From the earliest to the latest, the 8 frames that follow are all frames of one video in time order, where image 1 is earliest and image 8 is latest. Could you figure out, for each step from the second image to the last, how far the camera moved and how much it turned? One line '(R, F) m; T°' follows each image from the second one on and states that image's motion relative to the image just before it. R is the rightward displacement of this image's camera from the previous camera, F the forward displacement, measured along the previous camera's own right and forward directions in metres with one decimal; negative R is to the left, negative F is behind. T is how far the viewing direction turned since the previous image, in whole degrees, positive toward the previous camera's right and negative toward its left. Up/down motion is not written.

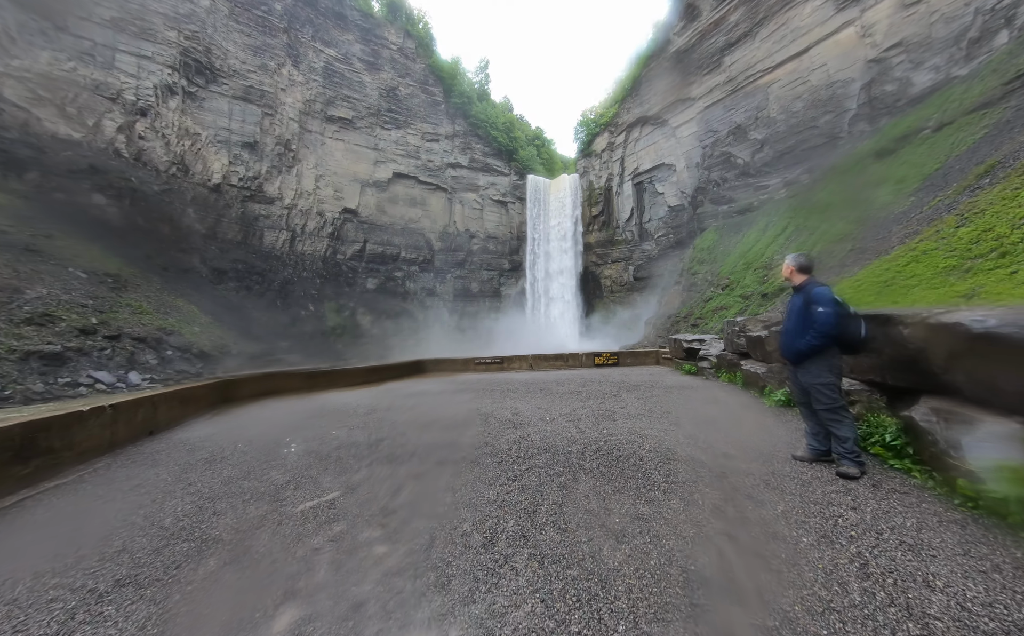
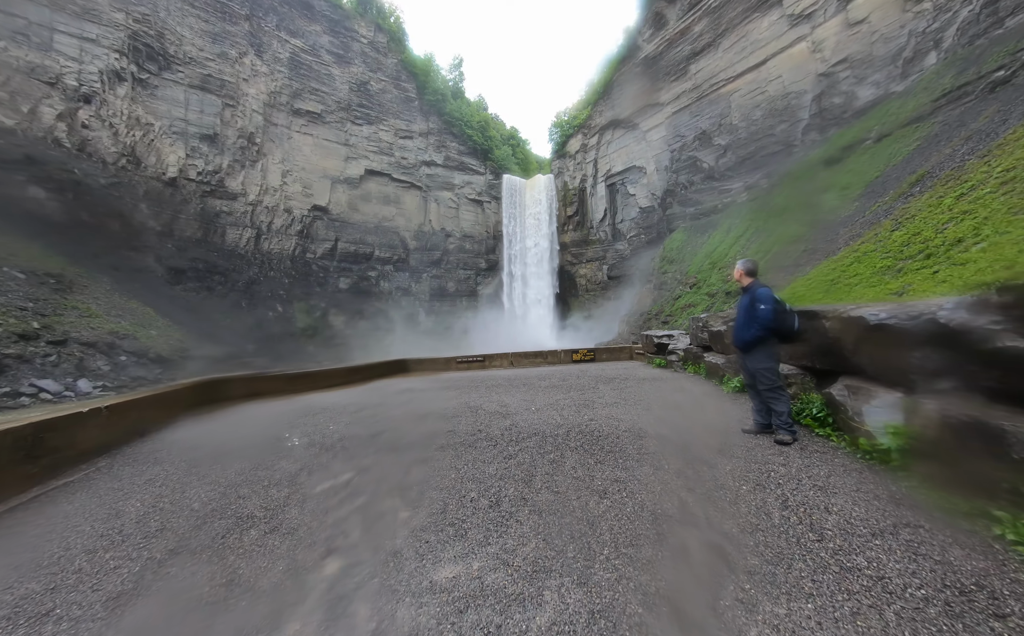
(-0.2, -0.3) m; +4°
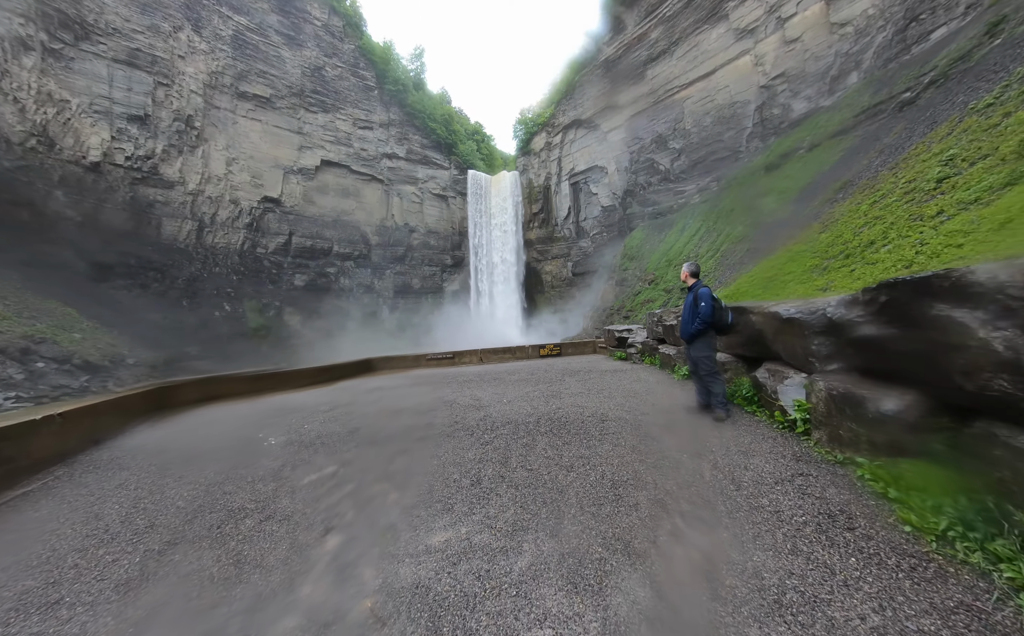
(-0.1, -0.3) m; +6°
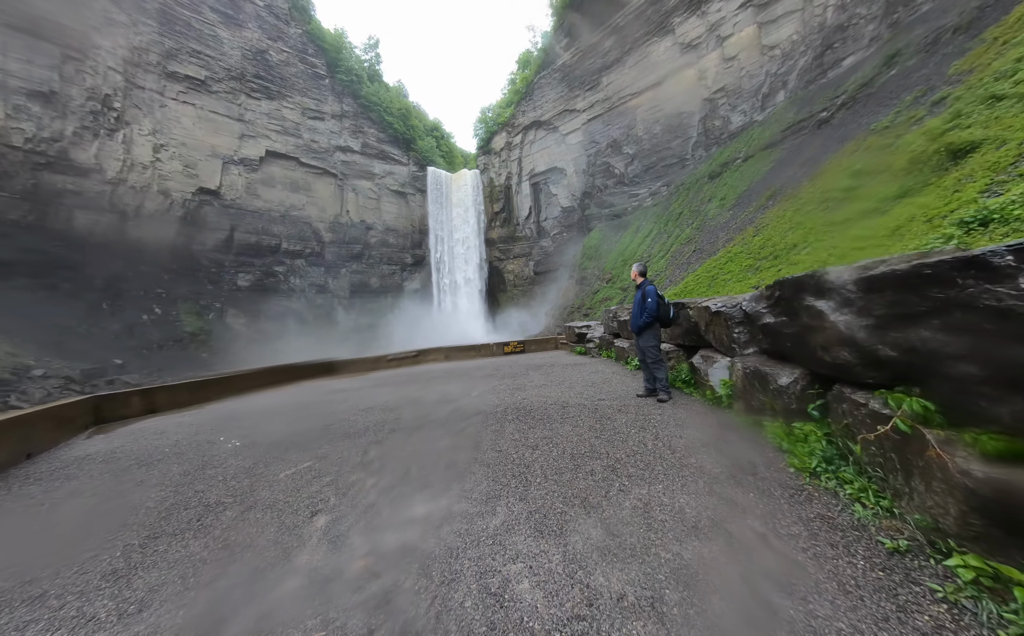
(0.0, -0.3) m; +6°
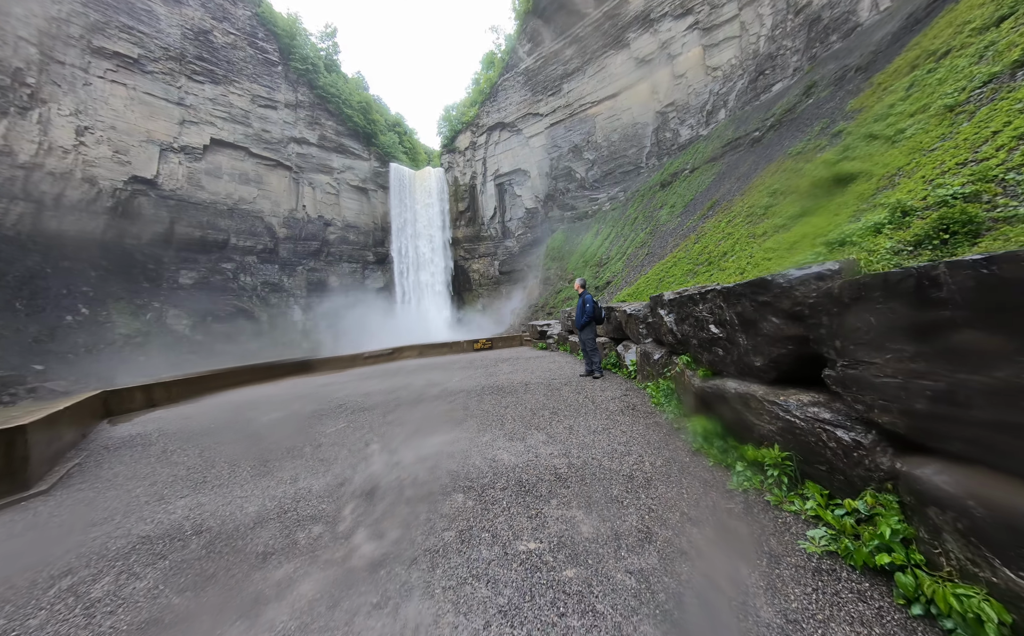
(-0.2, -1.2) m; +6°
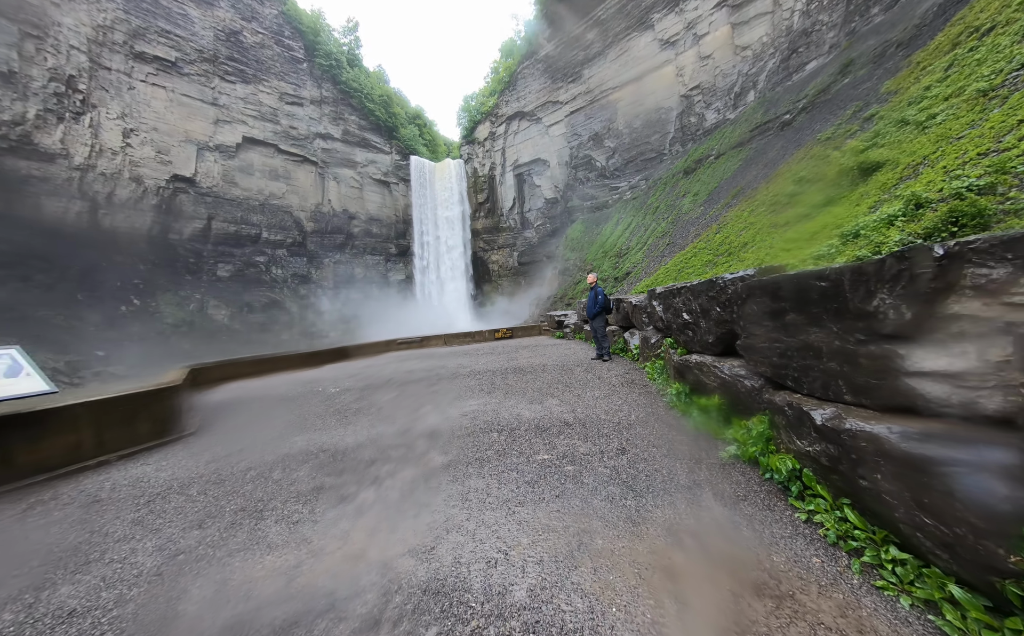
(0.0, -0.8) m; -3°
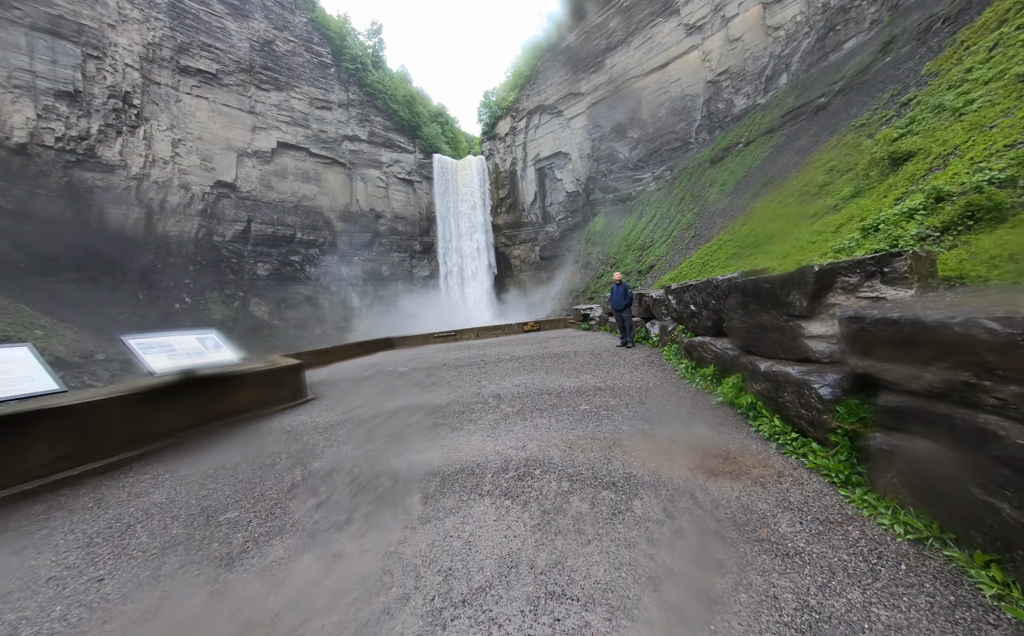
(-0.3, -1.0) m; -4°
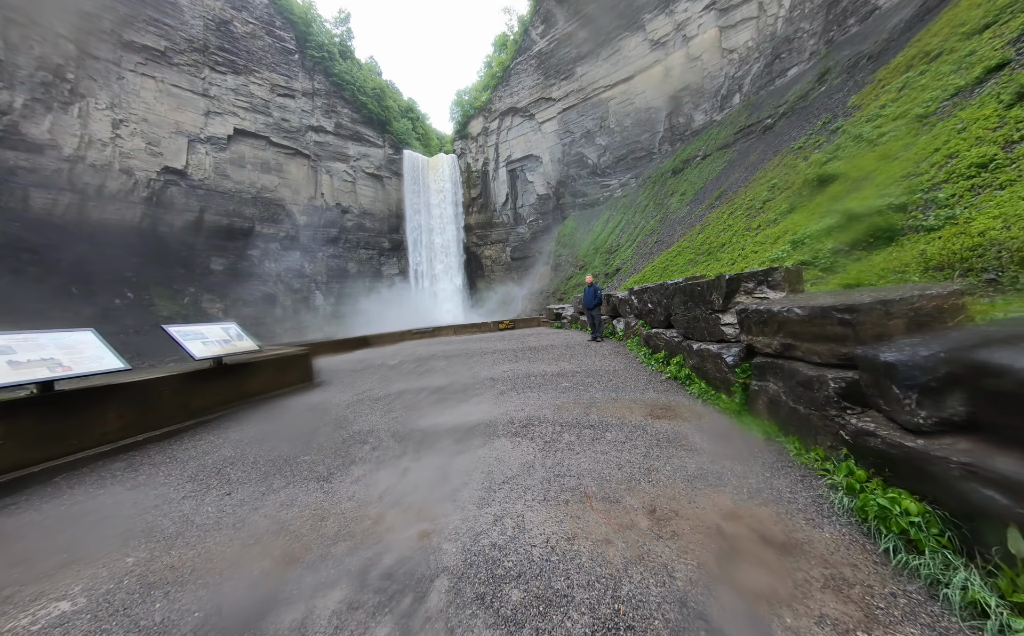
(-0.3, -0.7) m; +5°
